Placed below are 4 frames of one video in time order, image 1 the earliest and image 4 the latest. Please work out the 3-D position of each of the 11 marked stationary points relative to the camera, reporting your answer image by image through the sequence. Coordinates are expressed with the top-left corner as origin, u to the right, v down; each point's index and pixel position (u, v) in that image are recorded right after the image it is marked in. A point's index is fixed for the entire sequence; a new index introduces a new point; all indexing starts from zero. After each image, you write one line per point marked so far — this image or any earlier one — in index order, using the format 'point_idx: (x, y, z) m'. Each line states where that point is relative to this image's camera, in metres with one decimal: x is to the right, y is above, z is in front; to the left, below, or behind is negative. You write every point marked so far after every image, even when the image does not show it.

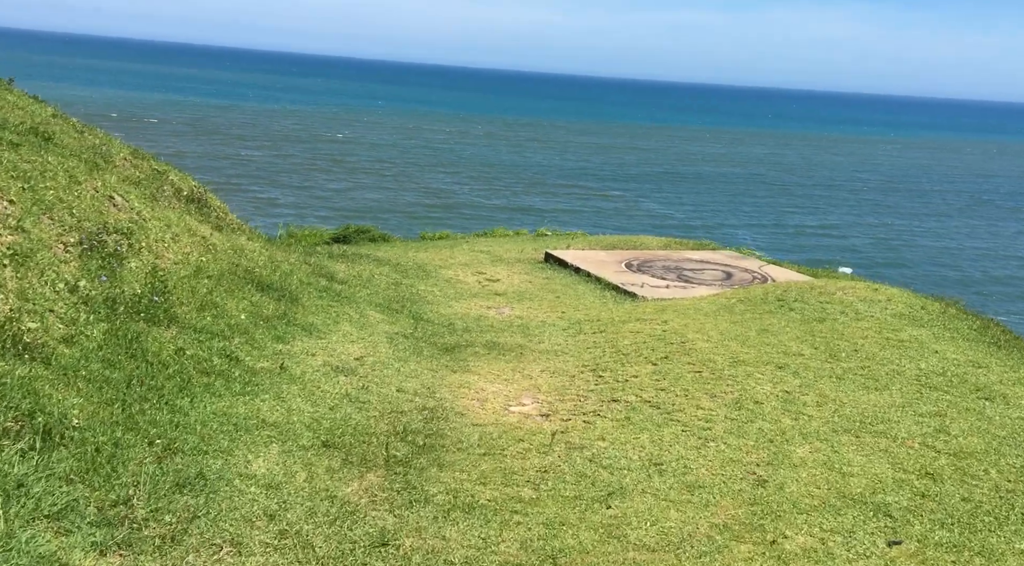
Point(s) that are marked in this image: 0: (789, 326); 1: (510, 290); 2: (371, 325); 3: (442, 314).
0: (+2.5, -0.4, +11.0) m
1: (0.0, -0.1, +15.6) m
2: (-1.3, -0.4, +11.0) m
3: (-0.8, -0.3, +13.2) m
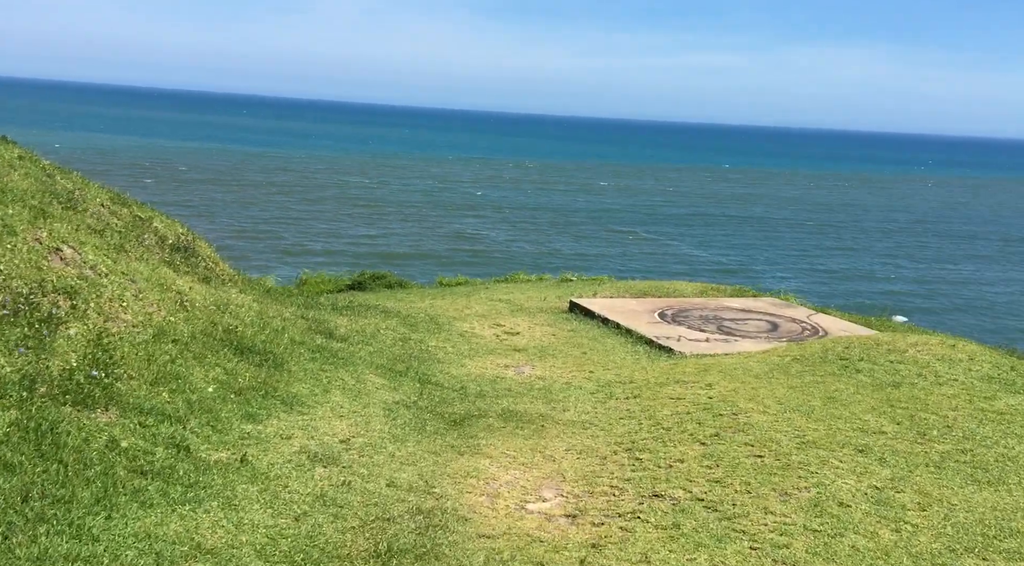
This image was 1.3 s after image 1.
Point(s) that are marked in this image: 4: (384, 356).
0: (+2.6, -0.9, +9.4) m
1: (+0.2, -0.7, +14.0) m
2: (-1.1, -0.9, +9.5) m
3: (-0.6, -0.9, +11.6) m
4: (-1.2, -0.7, +11.8) m
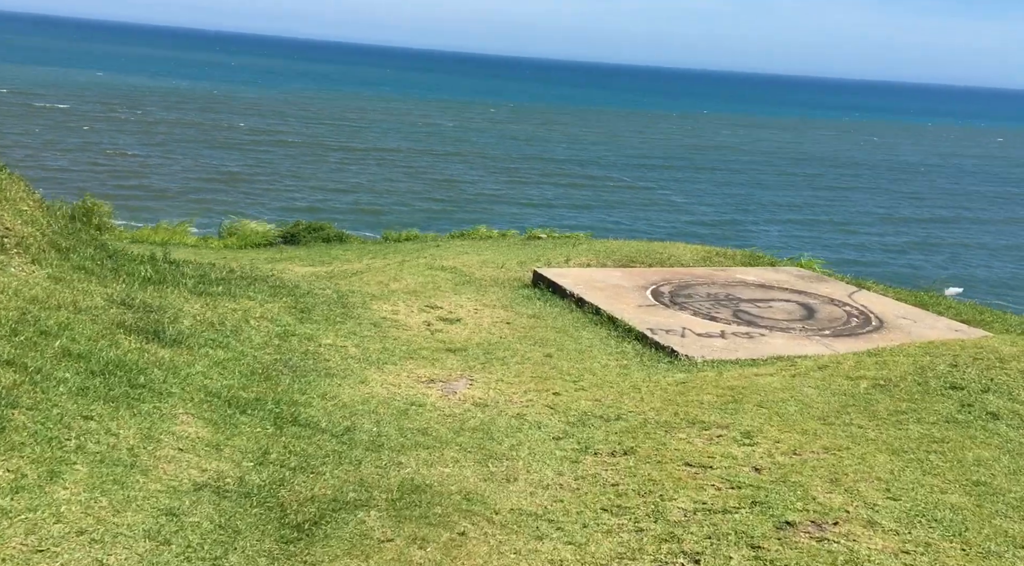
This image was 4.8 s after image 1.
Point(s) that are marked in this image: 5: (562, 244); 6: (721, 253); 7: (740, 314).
0: (+2.2, -0.9, +5.3) m
1: (-0.3, -0.5, +9.8) m
2: (-1.5, -0.8, +5.3) m
3: (-1.0, -0.7, +7.4) m
4: (-1.7, -0.5, +7.6) m
5: (+0.7, +0.5, +16.5) m
6: (+2.5, +0.3, +14.7) m
7: (+2.0, -0.3, +11.0) m
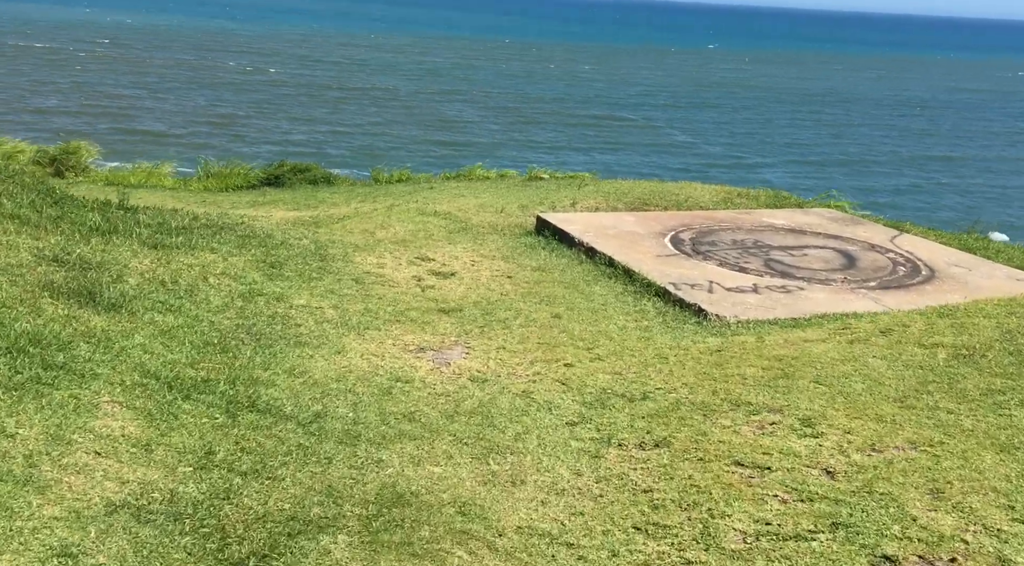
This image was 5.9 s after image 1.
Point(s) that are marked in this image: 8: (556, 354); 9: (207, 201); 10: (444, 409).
0: (+2.2, -0.7, +4.1) m
1: (-0.3, -0.1, +8.6) m
2: (-1.5, -0.7, +4.1) m
3: (-1.0, -0.5, +6.2) m
4: (-1.7, -0.3, +6.4) m
5: (+0.7, +1.2, +15.2) m
6: (+2.5, +1.0, +13.4) m
7: (+2.1, +0.1, +9.8) m
8: (+0.3, -0.4, +7.2) m
9: (-3.8, +1.0, +15.5) m
10: (-0.3, -0.6, +6.0) m
